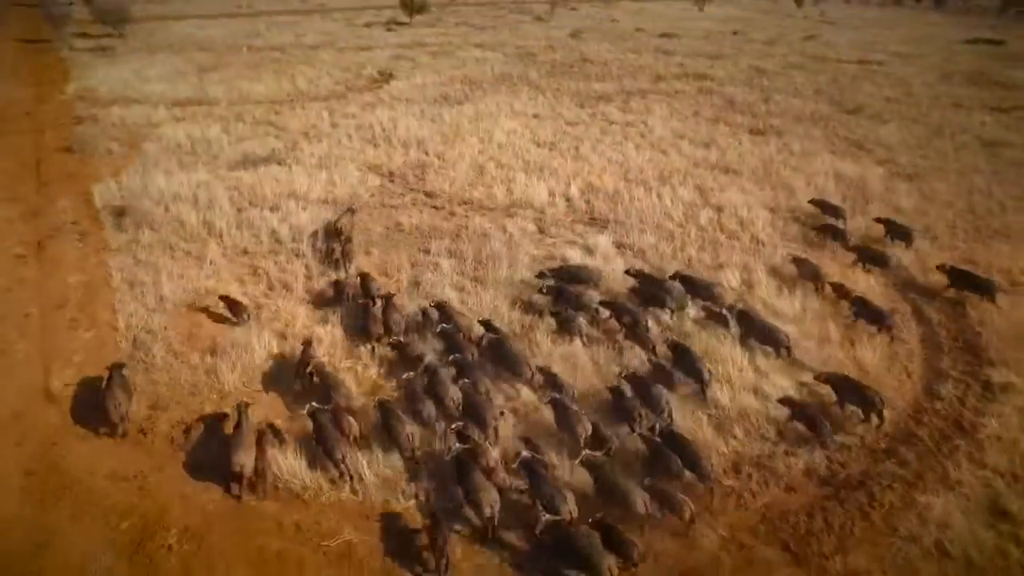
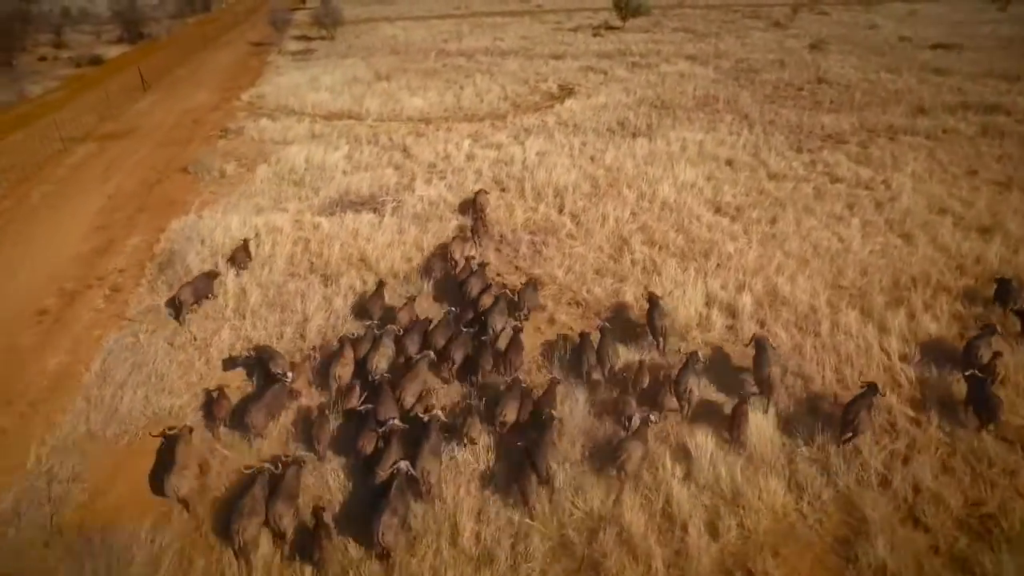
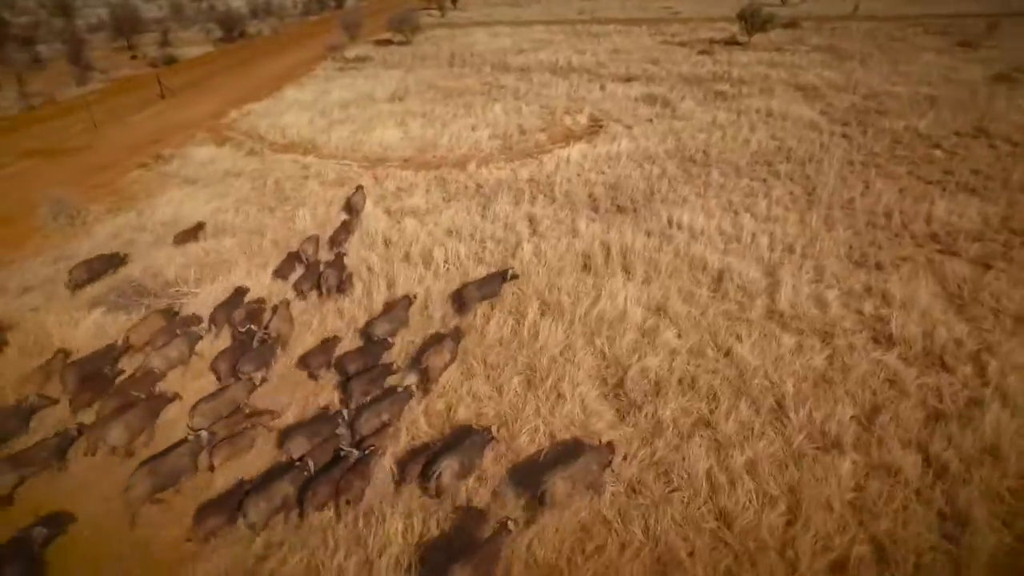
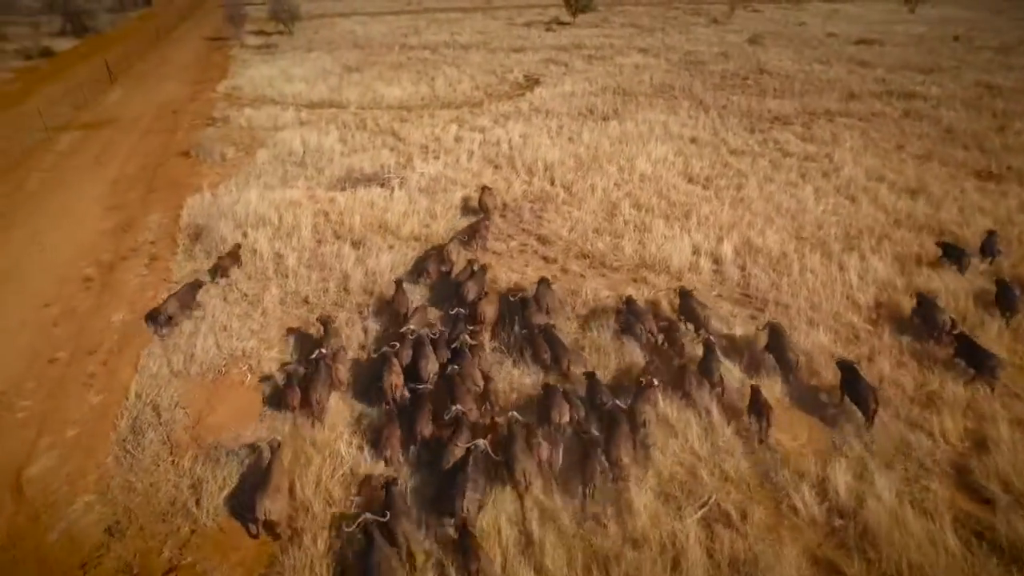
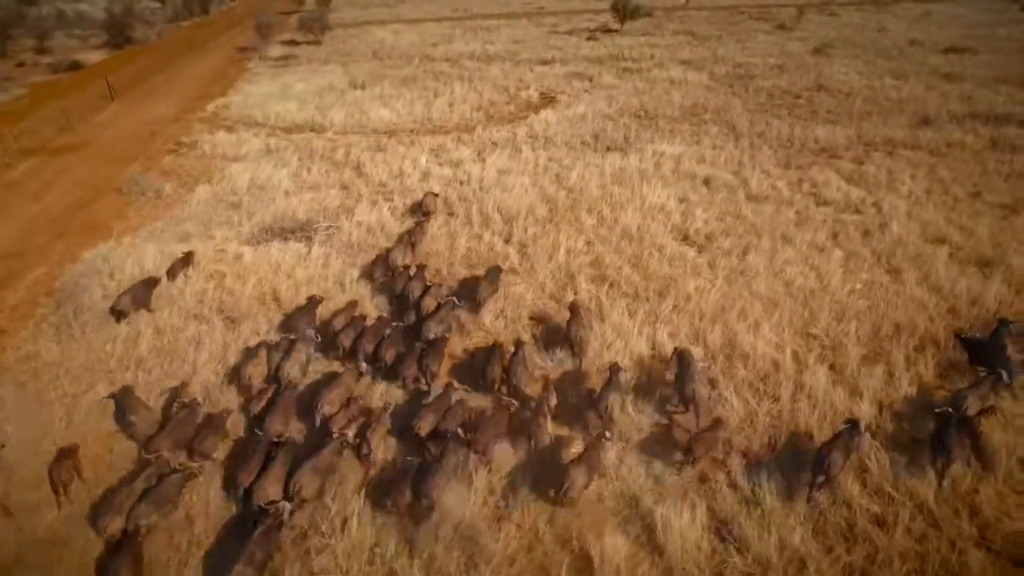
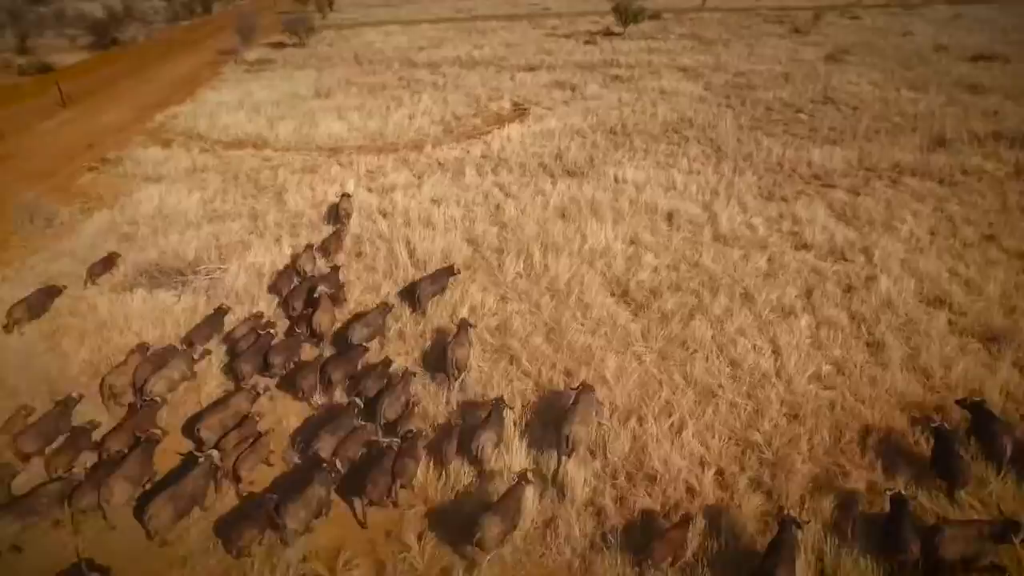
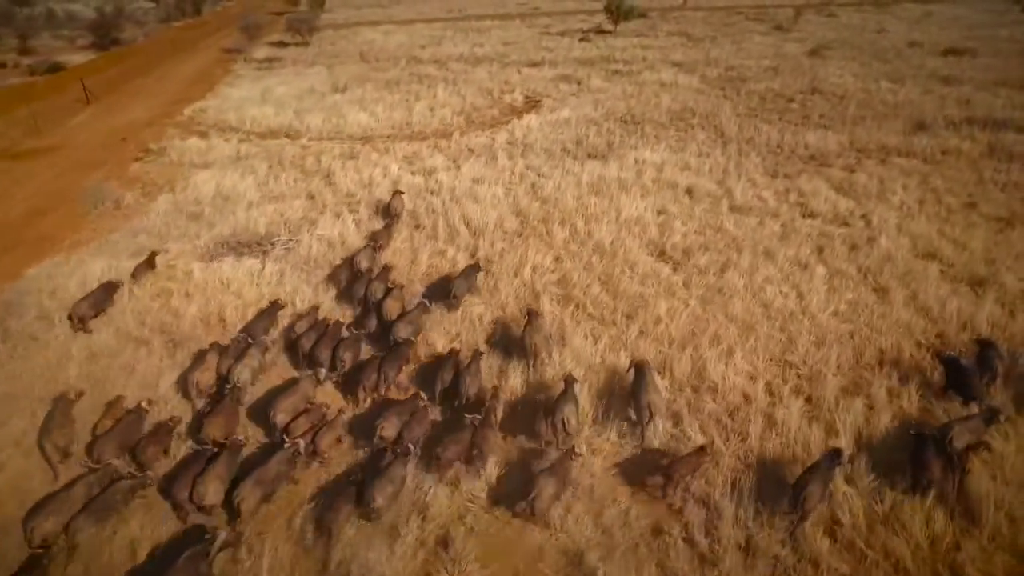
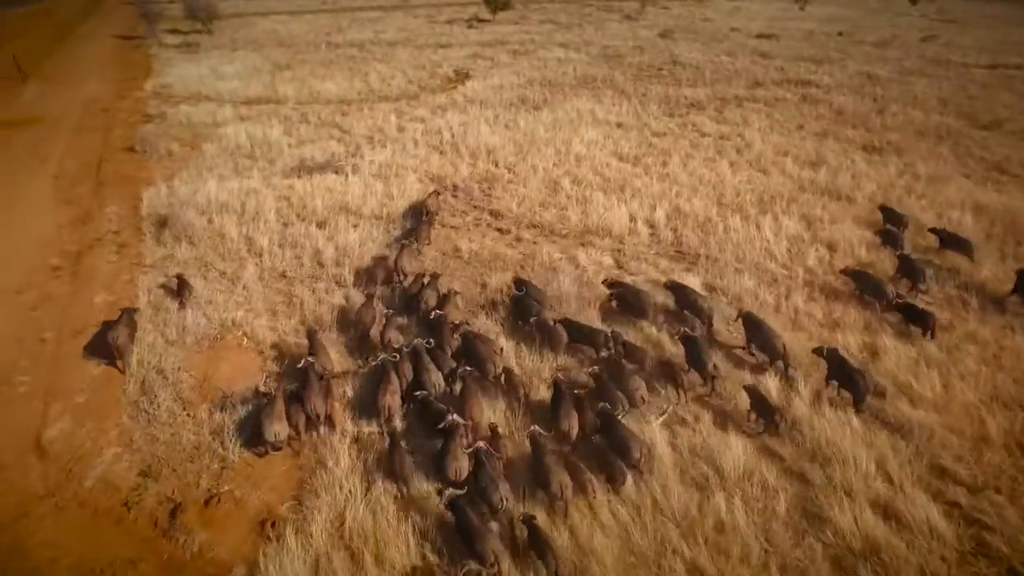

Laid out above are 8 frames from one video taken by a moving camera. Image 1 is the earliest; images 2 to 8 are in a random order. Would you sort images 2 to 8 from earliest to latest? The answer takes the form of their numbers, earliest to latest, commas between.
8, 4, 2, 5, 7, 6, 3
